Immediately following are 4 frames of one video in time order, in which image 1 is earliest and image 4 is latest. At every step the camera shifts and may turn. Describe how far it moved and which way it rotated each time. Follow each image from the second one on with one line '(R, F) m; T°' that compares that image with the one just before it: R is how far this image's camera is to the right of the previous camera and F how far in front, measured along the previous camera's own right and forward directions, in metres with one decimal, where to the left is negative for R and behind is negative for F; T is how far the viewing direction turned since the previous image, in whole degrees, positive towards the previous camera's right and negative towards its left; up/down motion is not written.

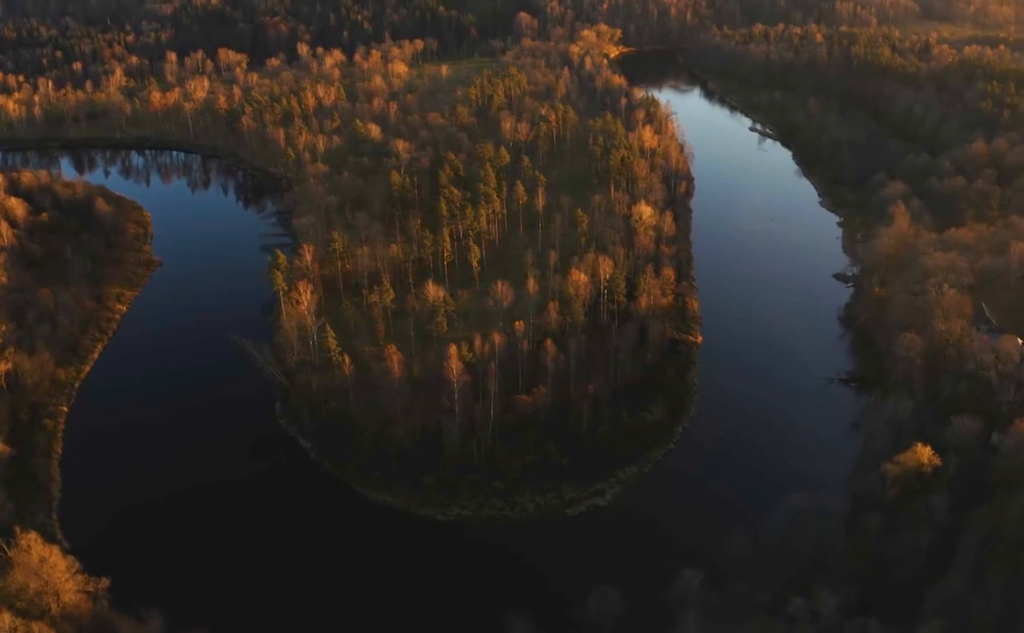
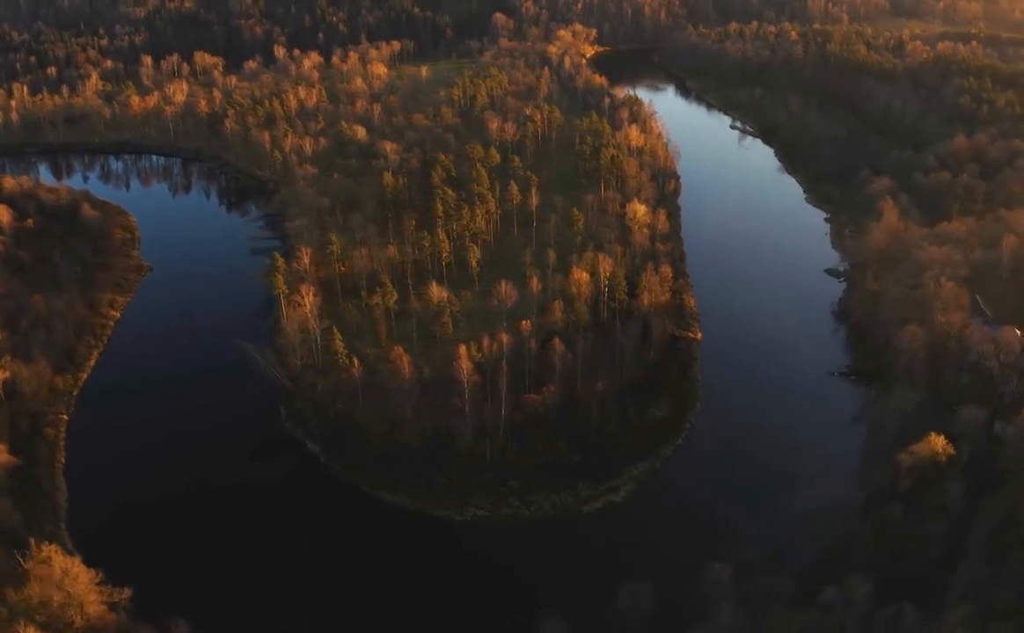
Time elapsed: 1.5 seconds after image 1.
(-0.8, +0.2) m; +1°
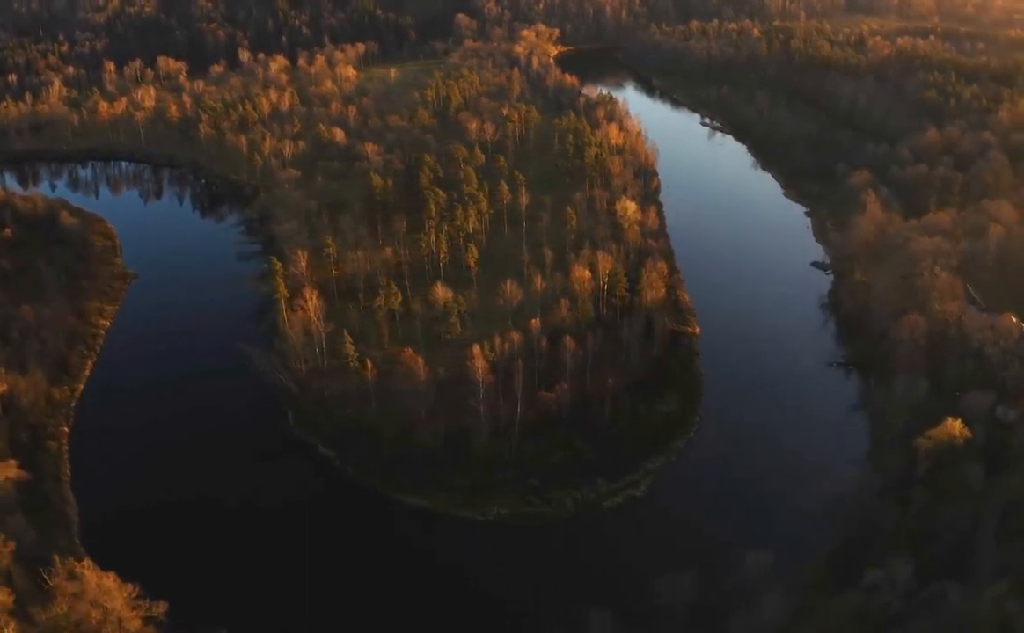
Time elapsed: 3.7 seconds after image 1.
(-1.2, +0.2) m; +2°
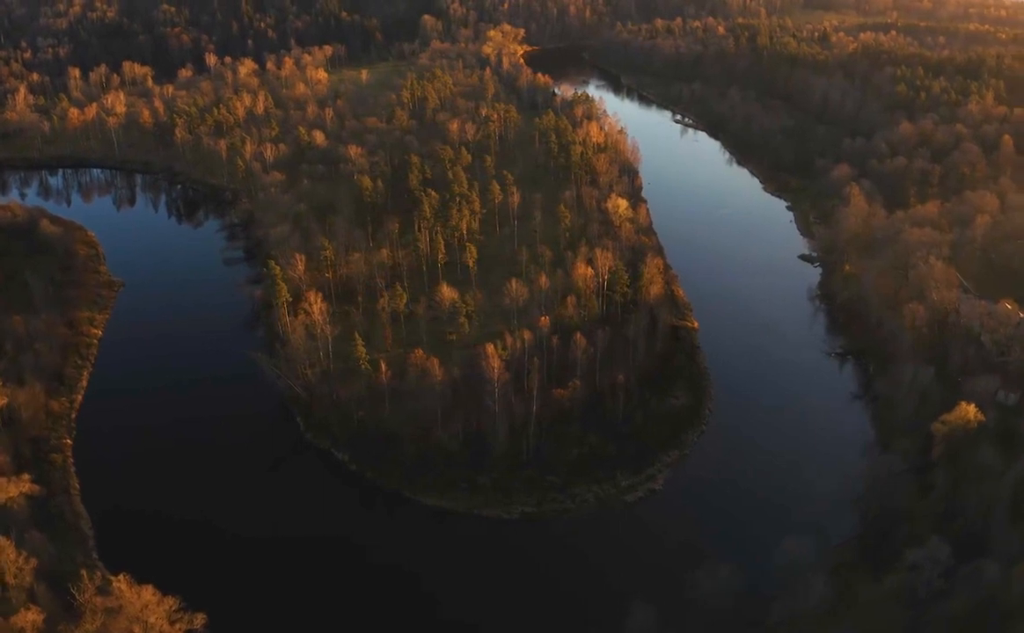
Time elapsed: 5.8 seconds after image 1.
(-1.1, +0.2) m; +2°
